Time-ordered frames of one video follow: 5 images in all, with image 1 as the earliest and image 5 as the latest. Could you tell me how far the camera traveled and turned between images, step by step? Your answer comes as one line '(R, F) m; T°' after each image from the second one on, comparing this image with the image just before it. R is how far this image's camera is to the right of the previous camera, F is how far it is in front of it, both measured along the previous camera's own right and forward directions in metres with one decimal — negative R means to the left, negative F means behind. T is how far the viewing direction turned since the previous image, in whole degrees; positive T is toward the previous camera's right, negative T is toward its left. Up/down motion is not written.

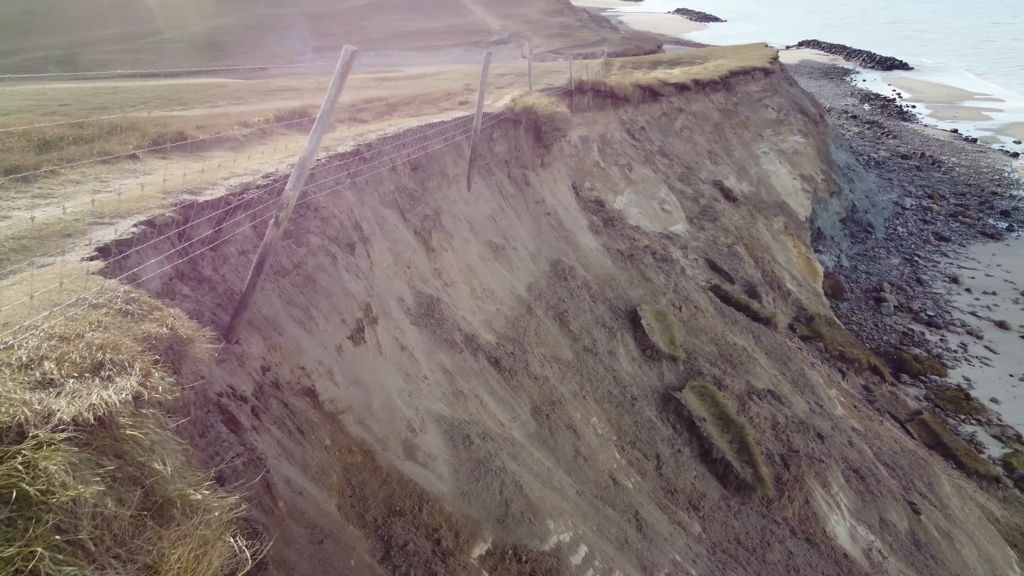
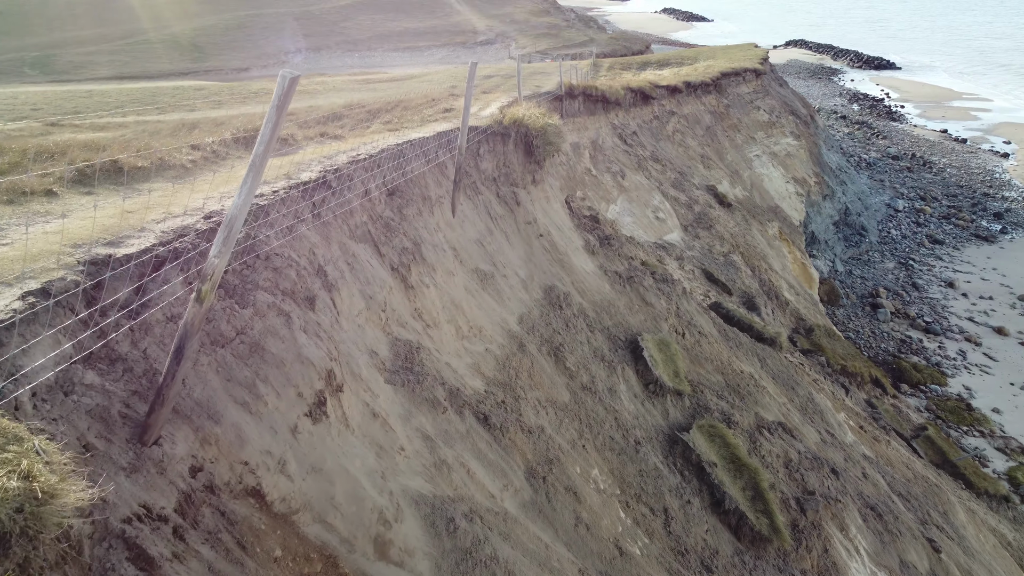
(0.0, +1.1) m; +1°
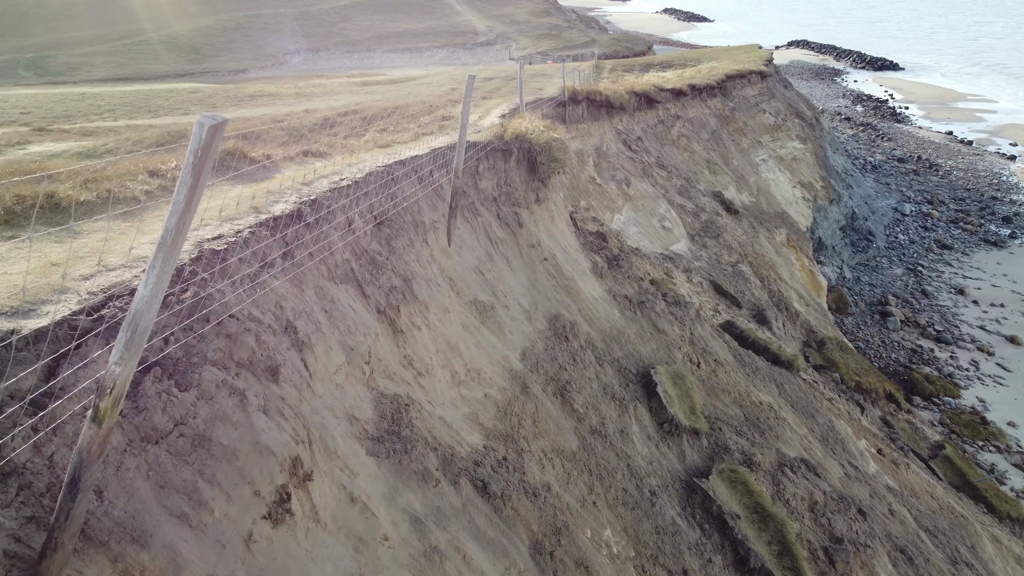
(0.0, +0.9) m; 0°
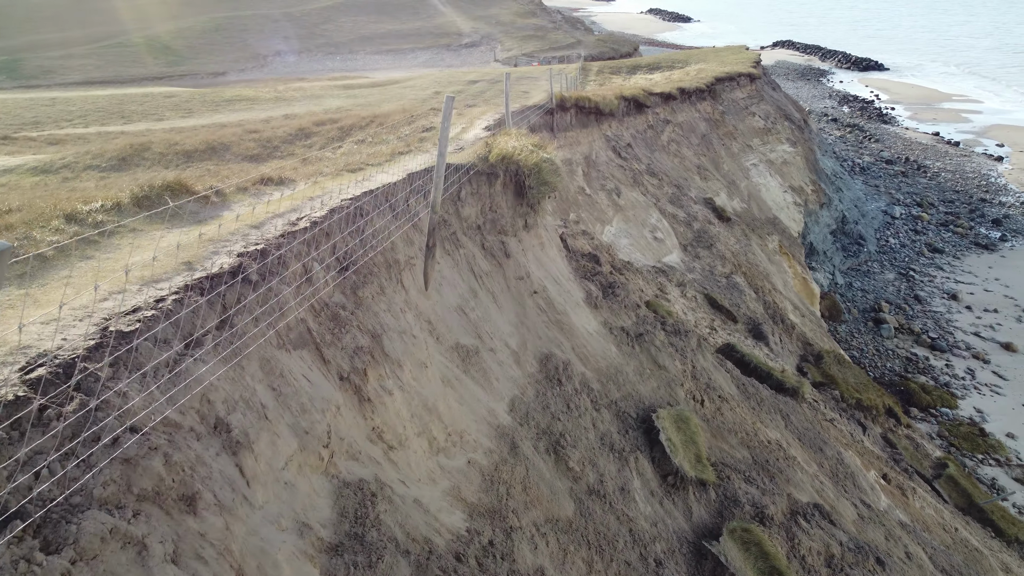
(0.0, +1.0) m; +1°
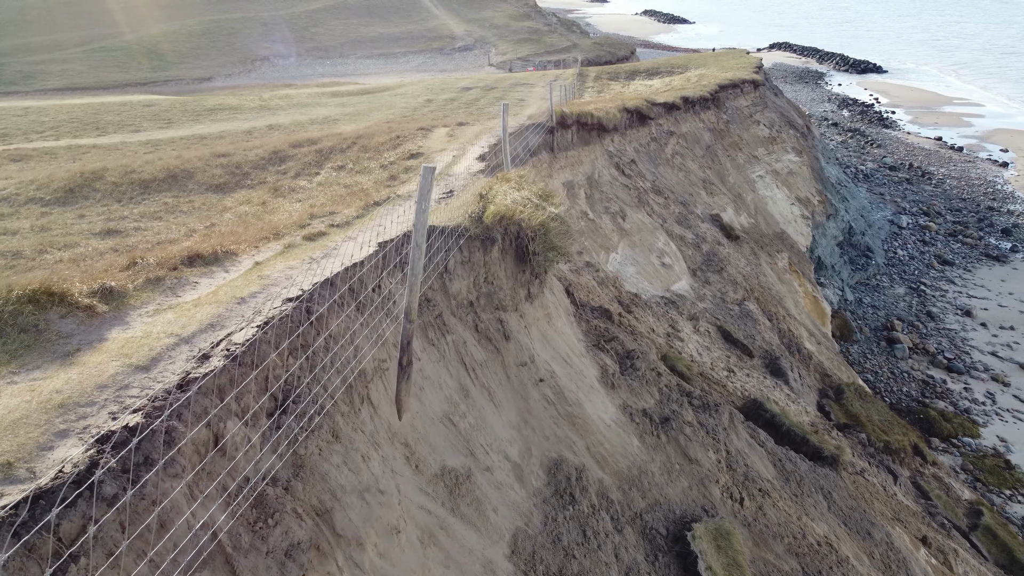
(-0.1, +1.9) m; 0°
